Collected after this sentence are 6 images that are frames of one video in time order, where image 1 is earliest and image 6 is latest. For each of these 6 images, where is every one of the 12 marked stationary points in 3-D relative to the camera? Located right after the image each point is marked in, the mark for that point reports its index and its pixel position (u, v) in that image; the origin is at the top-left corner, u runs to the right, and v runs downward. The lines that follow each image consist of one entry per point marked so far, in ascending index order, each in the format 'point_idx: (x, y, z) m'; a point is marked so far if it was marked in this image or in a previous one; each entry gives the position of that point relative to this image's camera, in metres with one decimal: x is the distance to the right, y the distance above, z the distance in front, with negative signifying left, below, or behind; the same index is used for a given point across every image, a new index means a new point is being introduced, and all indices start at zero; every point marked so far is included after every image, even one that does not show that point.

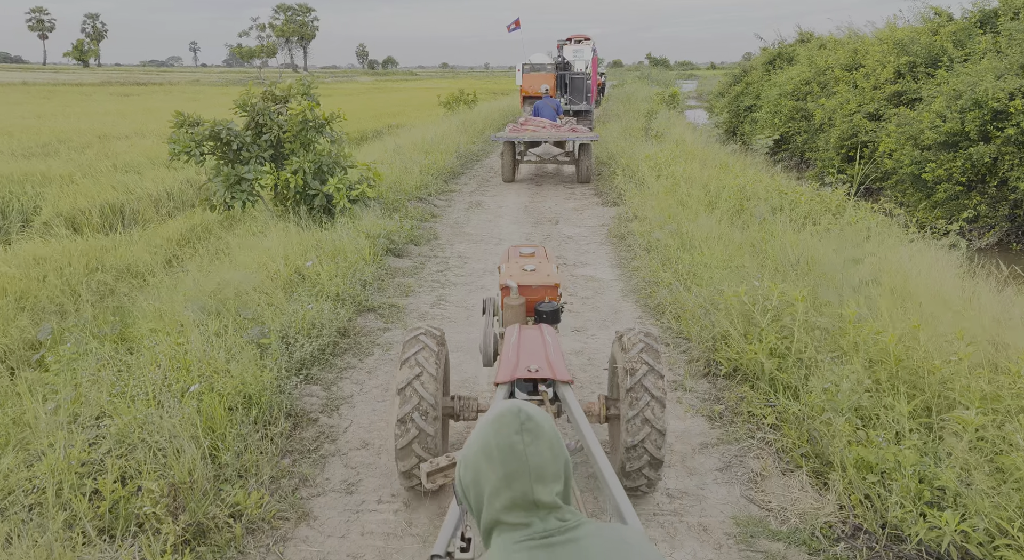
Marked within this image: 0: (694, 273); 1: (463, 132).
0: (+1.6, +0.1, +7.2) m
1: (-1.2, +3.4, +18.9) m
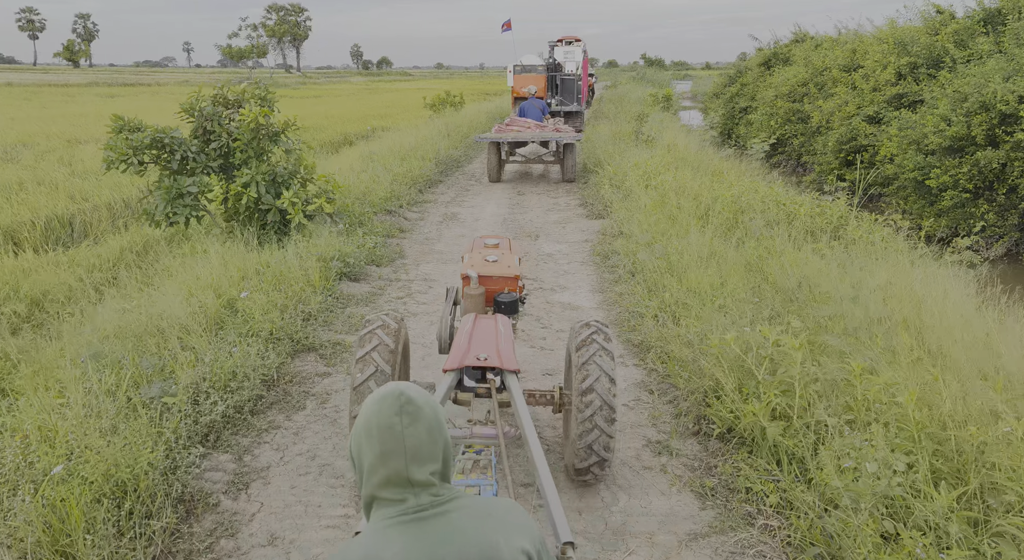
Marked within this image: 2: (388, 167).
0: (+1.3, -0.2, +6.4) m
1: (-1.5, +3.2, +18.1) m
2: (-1.9, +1.8, +12.7) m
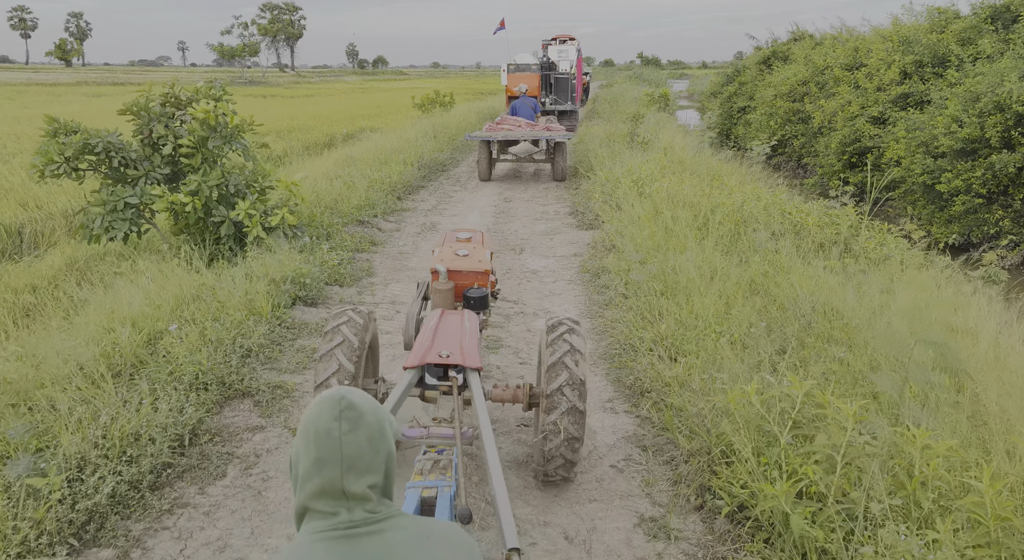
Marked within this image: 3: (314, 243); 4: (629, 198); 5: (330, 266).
0: (+1.2, -0.4, +5.5) m
1: (-1.7, +3.0, +17.2) m
2: (-2.1, +1.6, +11.8) m
3: (-2.0, +0.4, +8.1) m
4: (+1.4, +1.0, +10.2) m
5: (-1.7, +0.1, +7.4) m
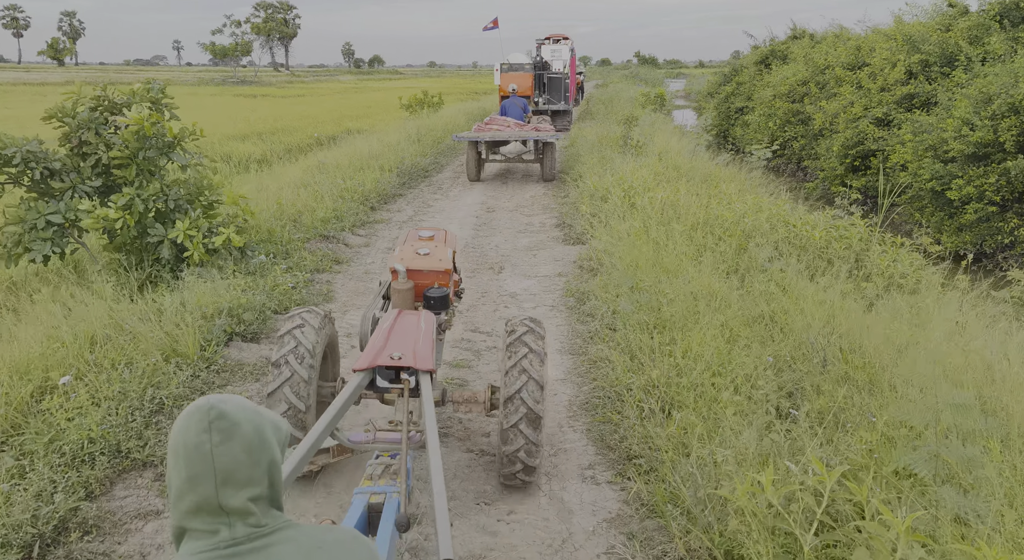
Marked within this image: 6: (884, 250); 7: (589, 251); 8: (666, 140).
0: (+1.0, -0.6, +4.7) m
1: (-2.0, +2.8, +16.4) m
2: (-2.4, +1.3, +11.0) m
3: (-2.2, +0.1, +7.2) m
4: (+1.2, +0.8, +9.4) m
5: (-1.9, -0.1, +6.6) m
6: (+3.8, +0.3, +8.2) m
7: (+0.8, +0.3, +8.3) m
8: (+3.0, +2.8, +16.1) m
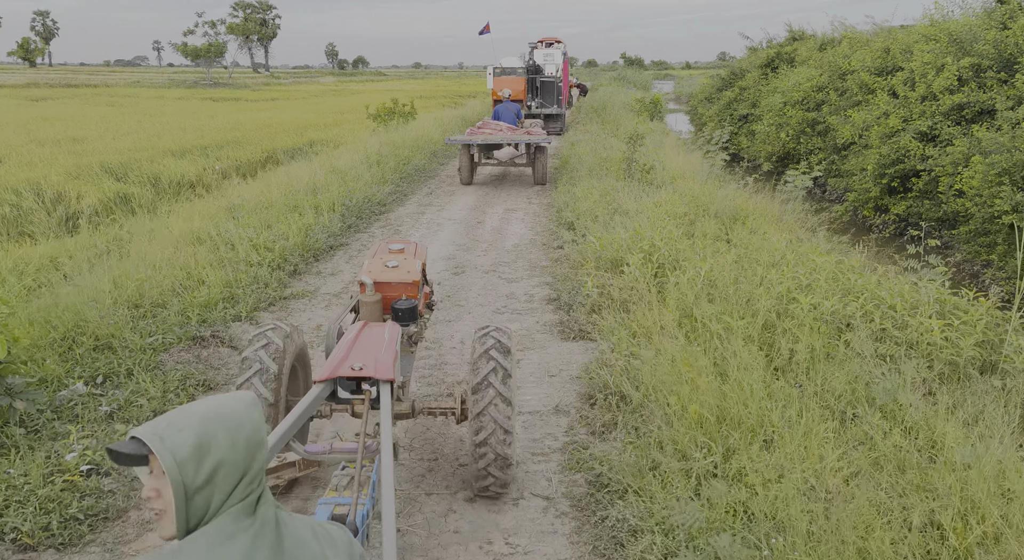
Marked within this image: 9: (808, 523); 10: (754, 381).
0: (+0.8, -1.4, +1.8) m
1: (-2.3, +1.9, +13.4) m
2: (-2.6, +0.5, +8.0) m
3: (-2.4, -0.7, +4.3) m
4: (+1.0, 0.0, +6.4) m
5: (-2.1, -0.9, +3.6) m
6: (+3.6, -0.5, +5.3) m
7: (+0.6, -0.5, +5.4) m
8: (+2.7, +1.9, +13.2) m
9: (+1.3, -1.0, +3.3) m
10: (+1.4, -0.6, +4.5) m
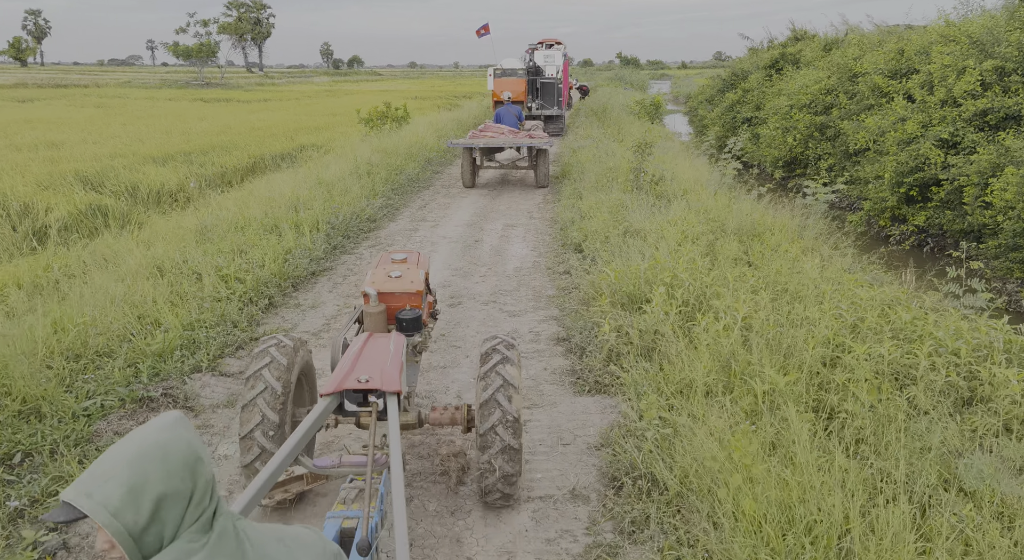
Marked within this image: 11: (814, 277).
0: (+0.9, -1.7, +0.9) m
1: (-2.3, +1.7, +12.6) m
2: (-2.6, +0.2, +7.1) m
3: (-2.3, -1.0, +3.4) m
4: (+1.1, -0.3, +5.6) m
5: (-2.0, -1.2, +2.8) m
6: (+3.6, -0.8, +4.4) m
7: (+0.6, -0.8, +4.5) m
8: (+2.7, +1.6, +12.3) m
9: (+1.3, -1.3, +2.4) m
10: (+1.4, -0.9, +3.6) m
11: (+2.9, 0.0, +7.0) m
